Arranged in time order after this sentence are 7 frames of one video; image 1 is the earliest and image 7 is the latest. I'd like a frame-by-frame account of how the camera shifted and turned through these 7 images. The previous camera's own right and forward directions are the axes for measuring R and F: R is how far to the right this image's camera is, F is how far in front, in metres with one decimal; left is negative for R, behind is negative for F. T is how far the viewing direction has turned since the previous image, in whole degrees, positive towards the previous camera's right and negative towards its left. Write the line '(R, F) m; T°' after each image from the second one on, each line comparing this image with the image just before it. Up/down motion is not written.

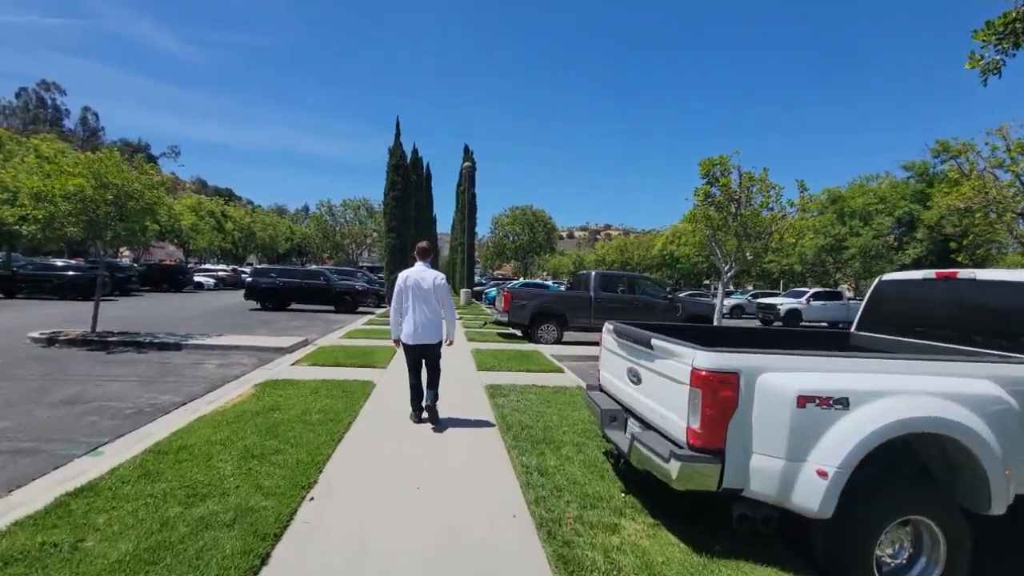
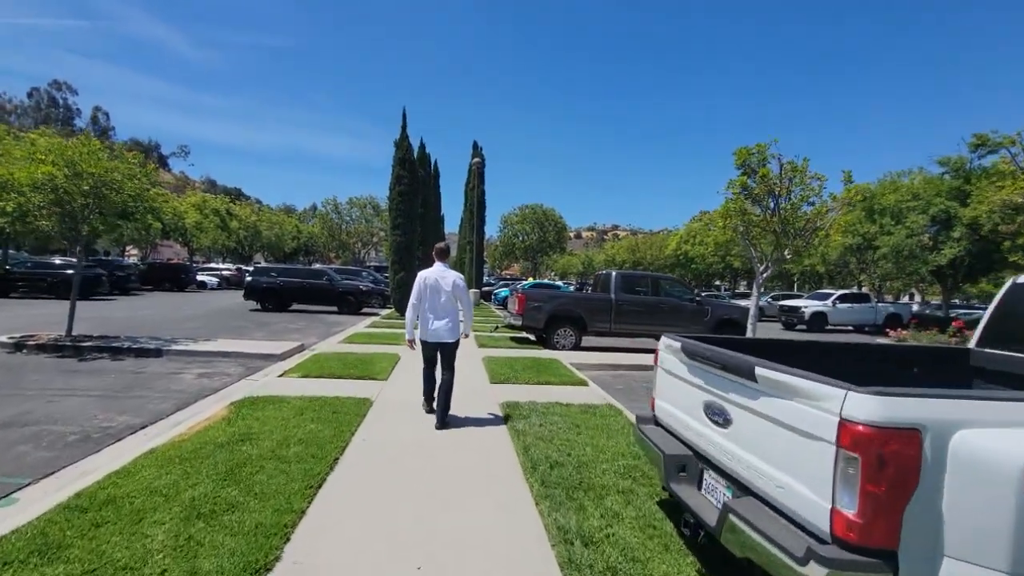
(-0.2, +1.3) m; -1°
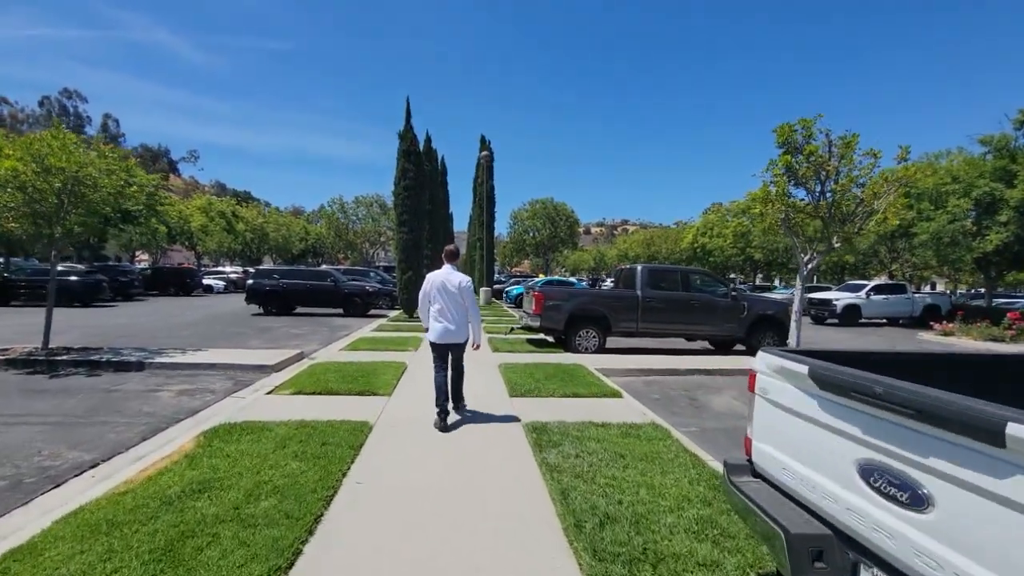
(-0.2, +1.3) m; -1°
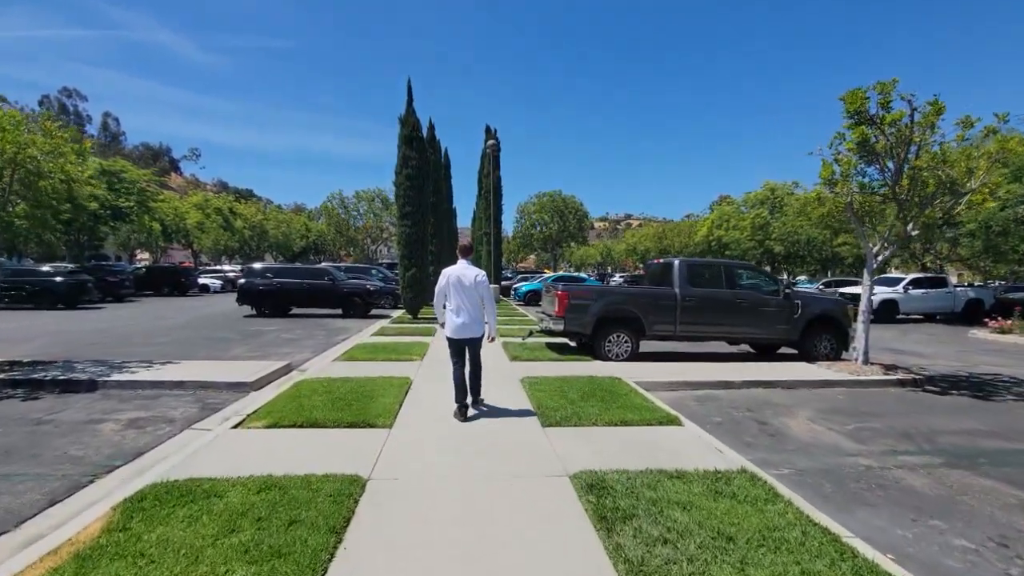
(-0.4, +1.8) m; 0°
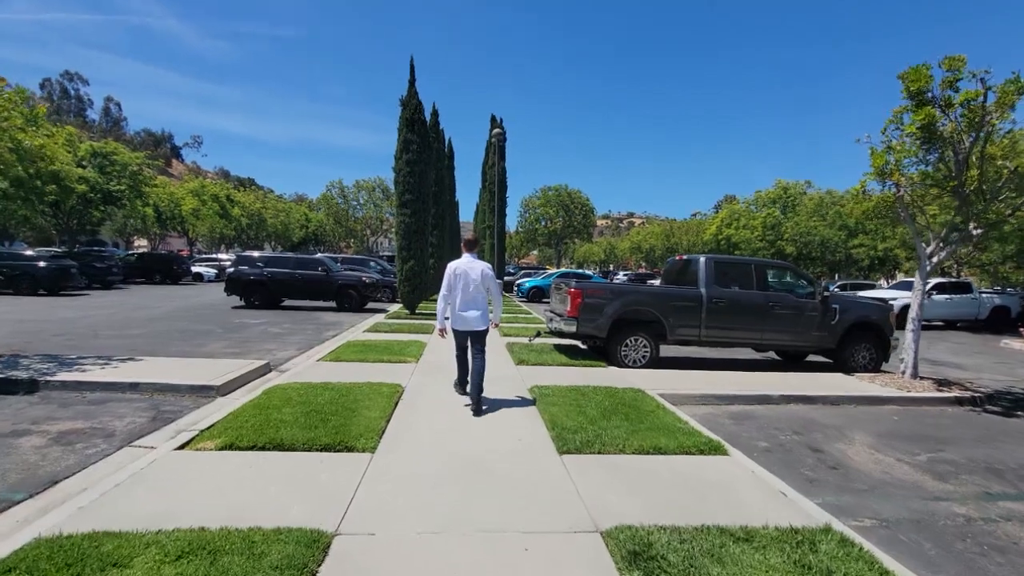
(-0.1, +1.2) m; 0°
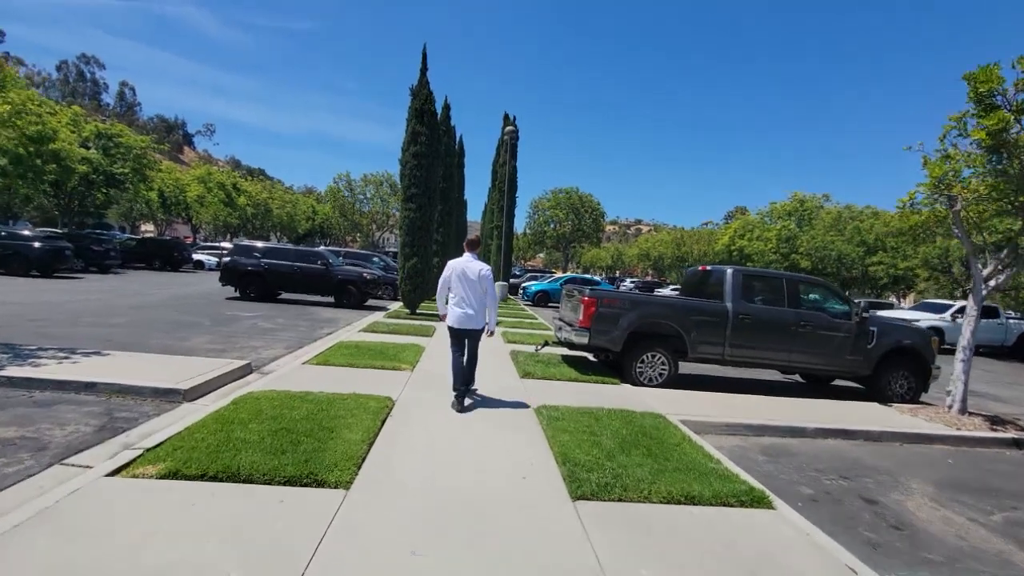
(-0.1, +0.9) m; -1°
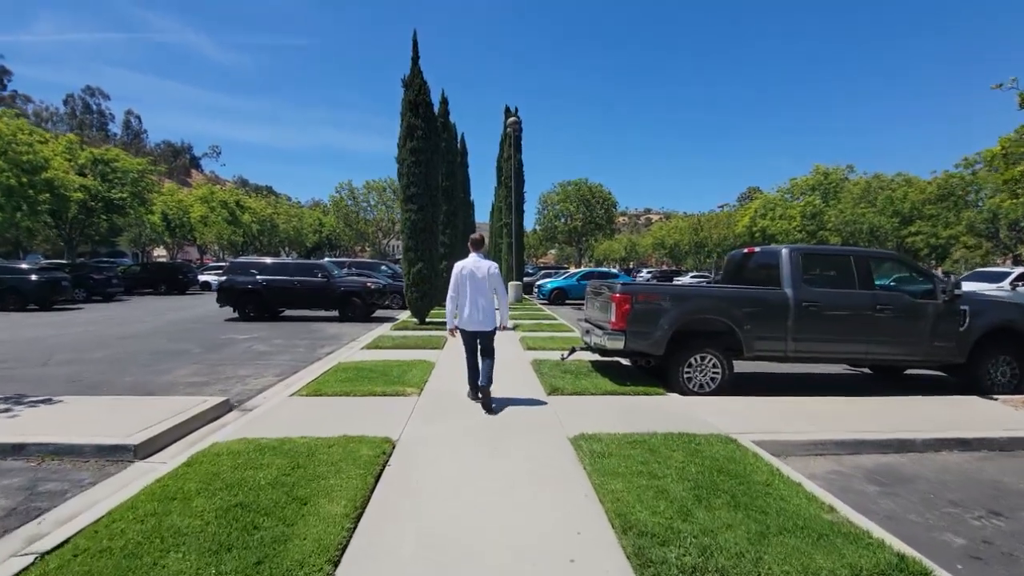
(-0.1, +1.5) m; -2°
